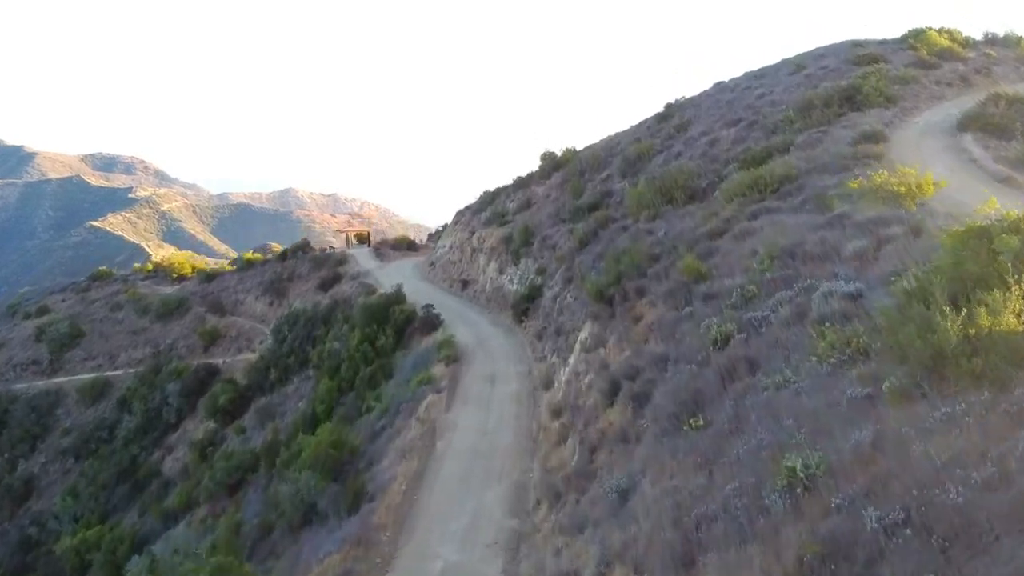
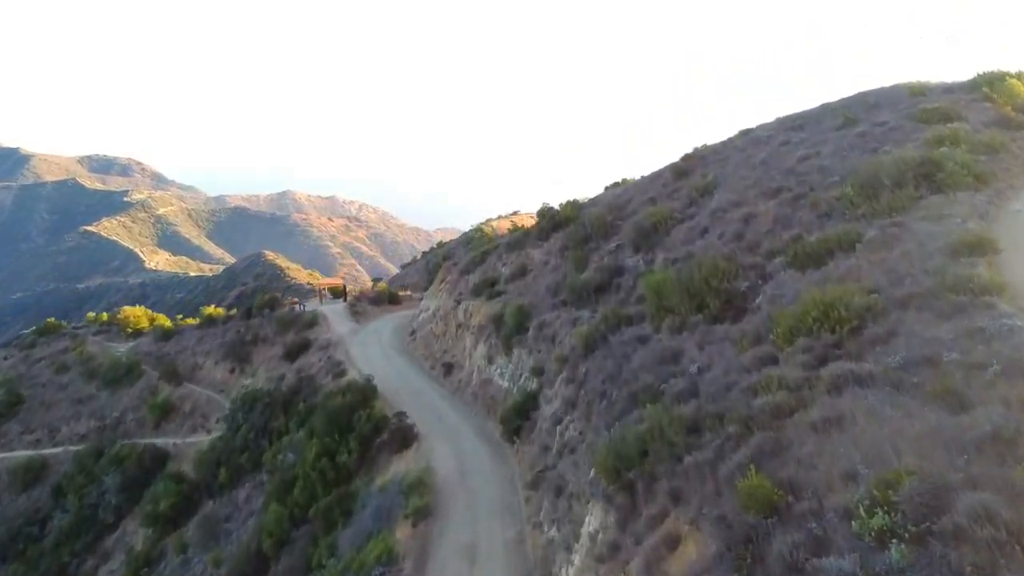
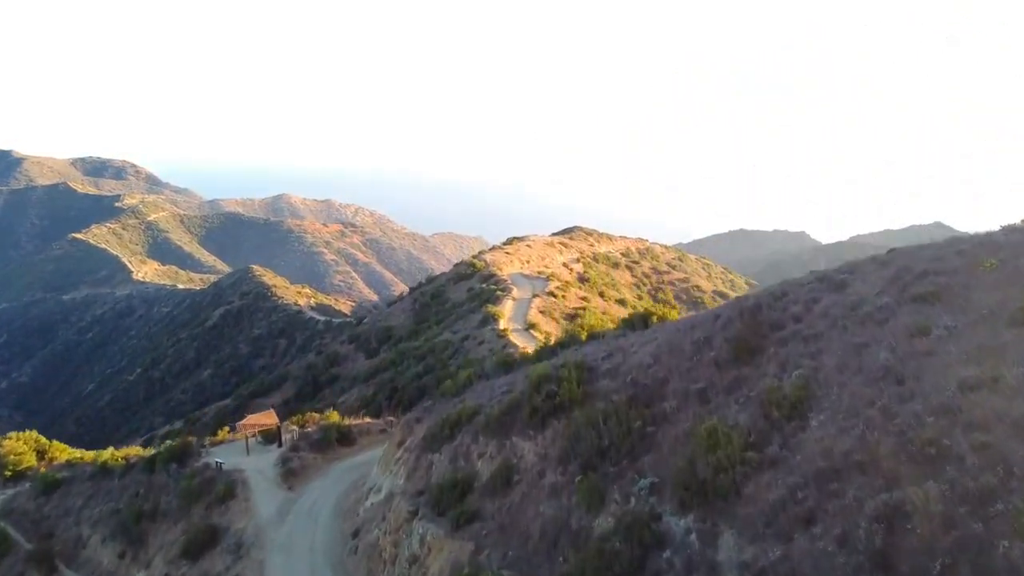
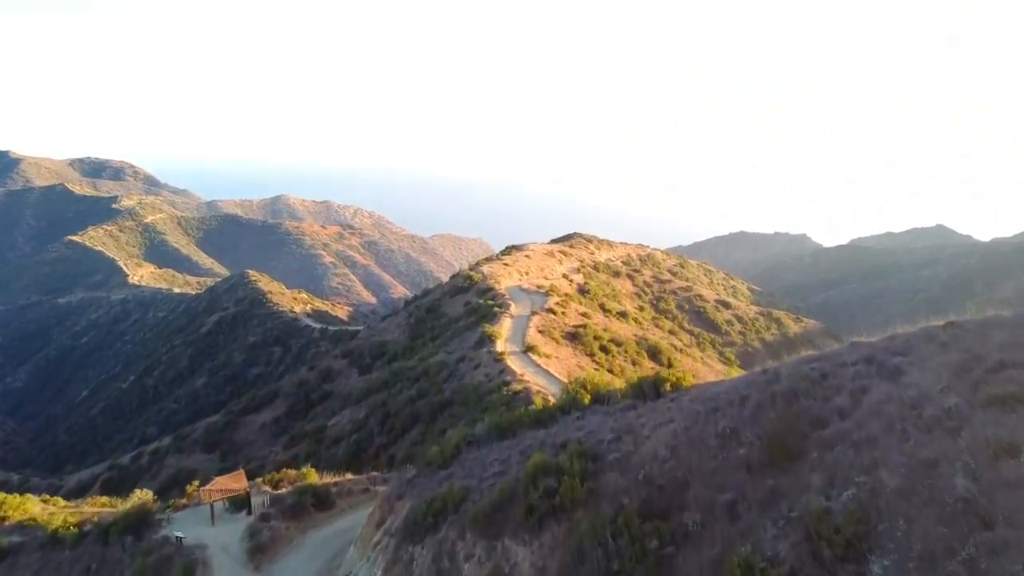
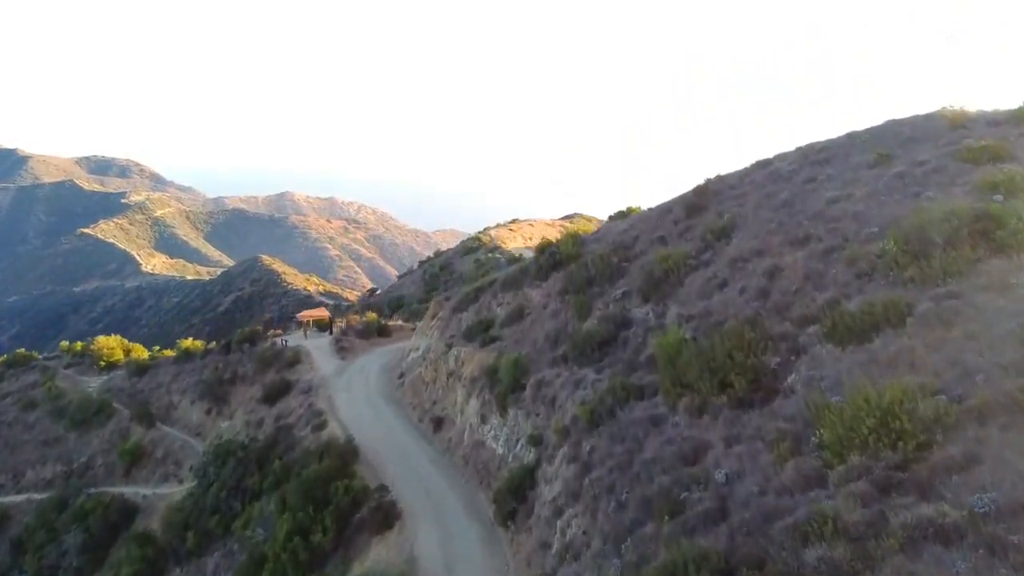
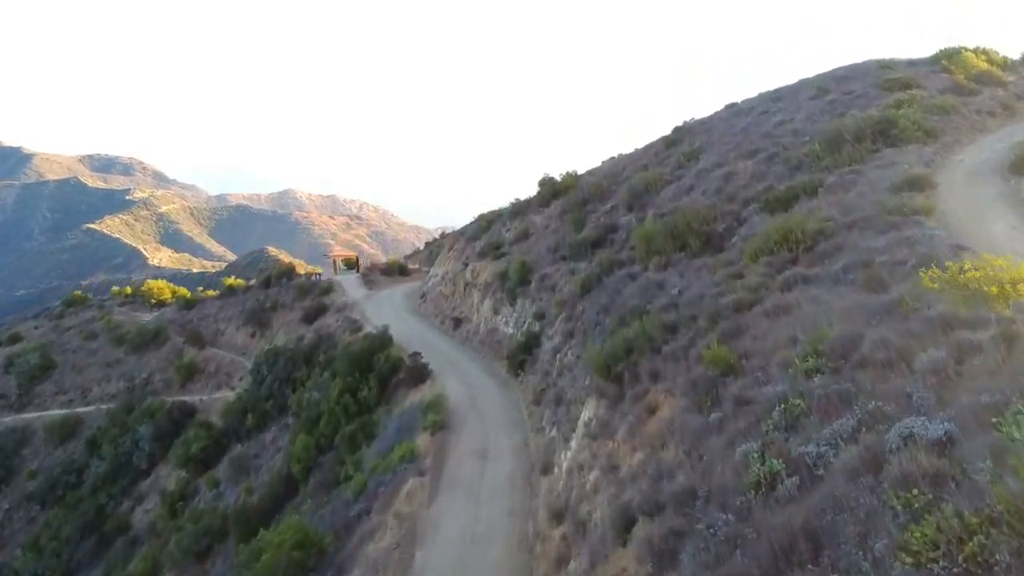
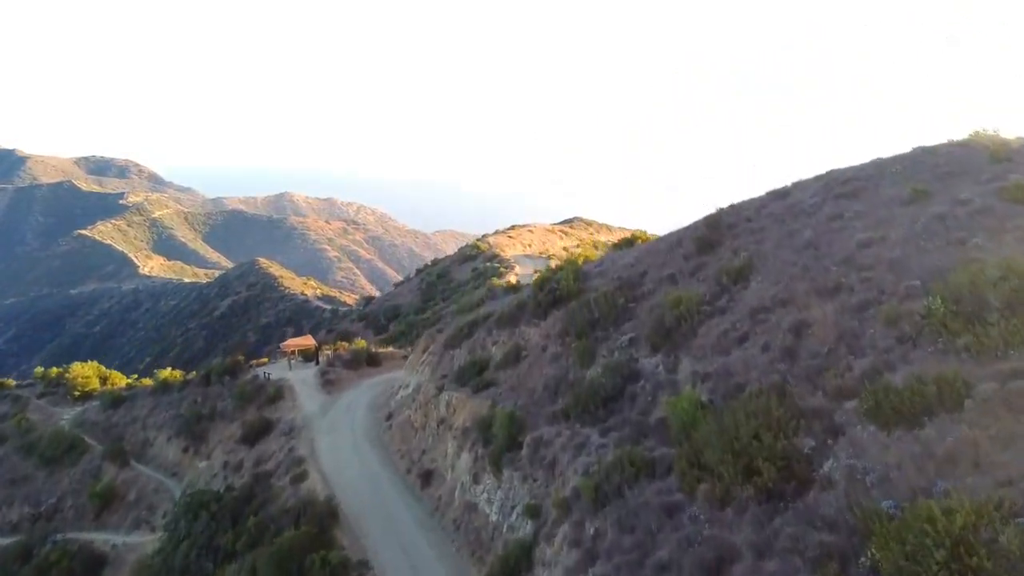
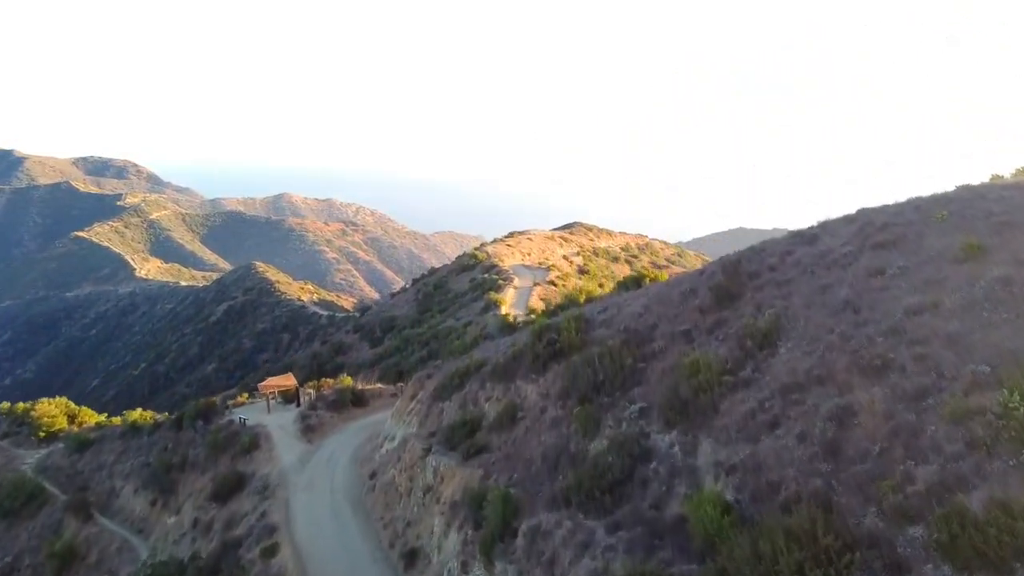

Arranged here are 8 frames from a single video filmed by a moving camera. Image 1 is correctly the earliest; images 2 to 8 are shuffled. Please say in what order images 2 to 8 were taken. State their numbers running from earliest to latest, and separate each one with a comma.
6, 2, 5, 7, 8, 3, 4
